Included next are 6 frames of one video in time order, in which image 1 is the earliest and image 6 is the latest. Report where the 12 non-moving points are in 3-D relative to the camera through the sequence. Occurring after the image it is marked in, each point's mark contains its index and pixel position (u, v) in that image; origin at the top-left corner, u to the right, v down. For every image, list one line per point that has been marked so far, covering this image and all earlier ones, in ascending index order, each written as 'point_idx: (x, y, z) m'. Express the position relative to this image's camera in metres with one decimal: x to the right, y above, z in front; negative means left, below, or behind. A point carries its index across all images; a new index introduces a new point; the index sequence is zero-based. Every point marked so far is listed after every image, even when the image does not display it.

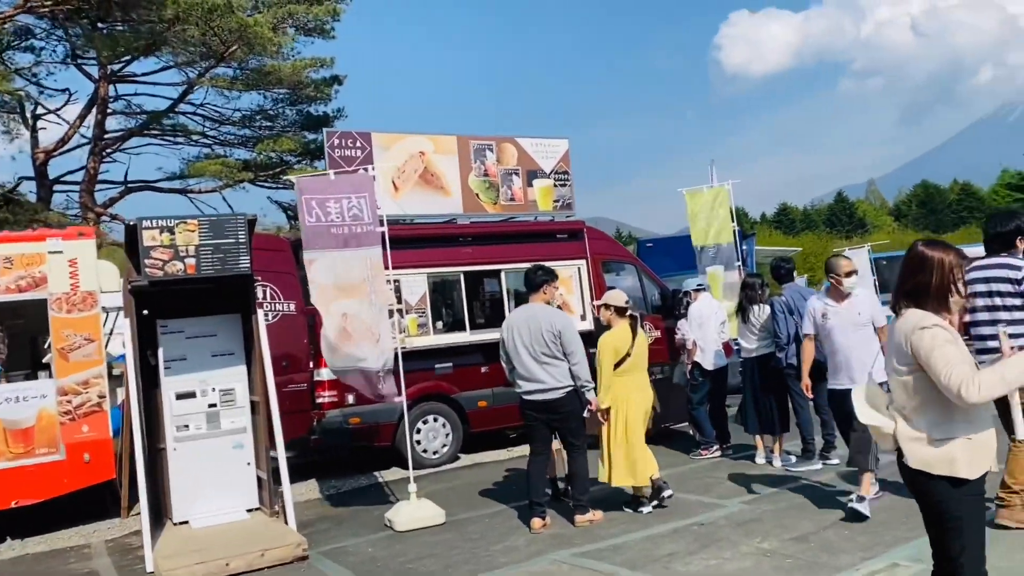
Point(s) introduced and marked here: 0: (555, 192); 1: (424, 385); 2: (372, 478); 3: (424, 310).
0: (+0.5, +1.2, +10.5) m
1: (-0.9, -1.0, +9.1) m
2: (-1.4, -1.9, +8.7) m
3: (-0.9, -0.2, +9.3) m
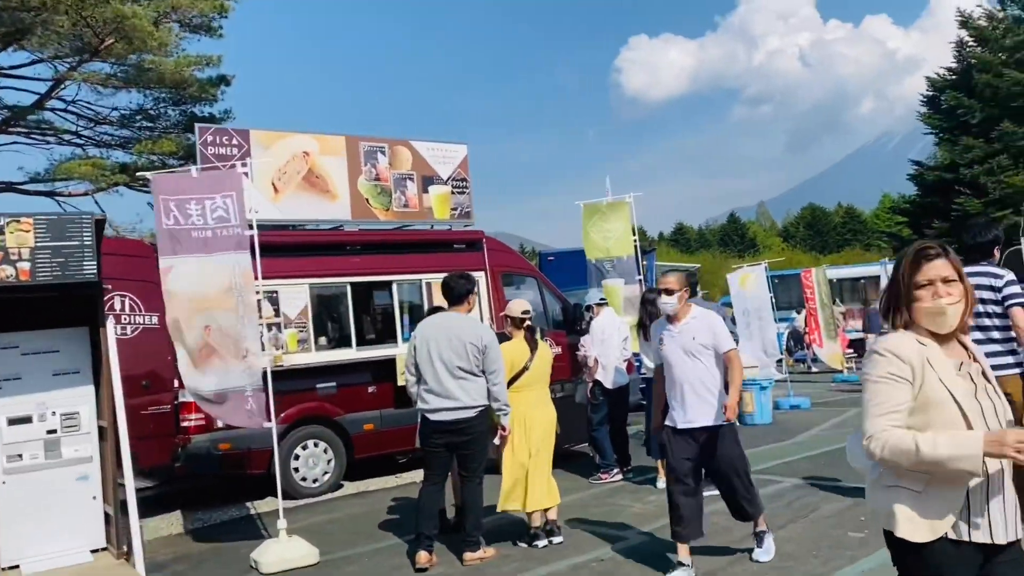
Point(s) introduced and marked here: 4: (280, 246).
0: (-0.7, +1.0, +9.9) m
1: (-2.0, -1.1, +8.4) m
2: (-2.4, -2.0, +7.9) m
3: (-2.0, -0.4, +8.5) m
4: (-2.3, +0.4, +8.4) m
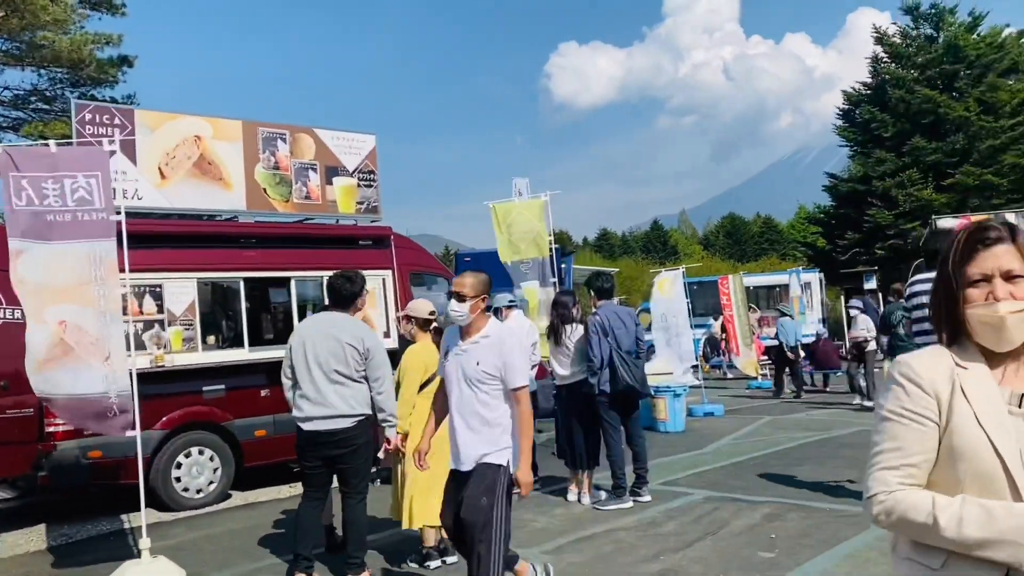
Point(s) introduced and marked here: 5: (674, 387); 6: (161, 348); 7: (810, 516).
0: (-1.7, +1.0, +9.4) m
1: (-2.8, -1.1, +7.7) m
2: (-3.3, -1.9, +7.2) m
3: (-2.9, -0.3, +7.9) m
4: (-3.1, +0.5, +7.8) m
5: (+2.0, -1.2, +10.6) m
6: (-3.1, -0.5, +7.6) m
7: (+2.0, -1.6, +6.0) m
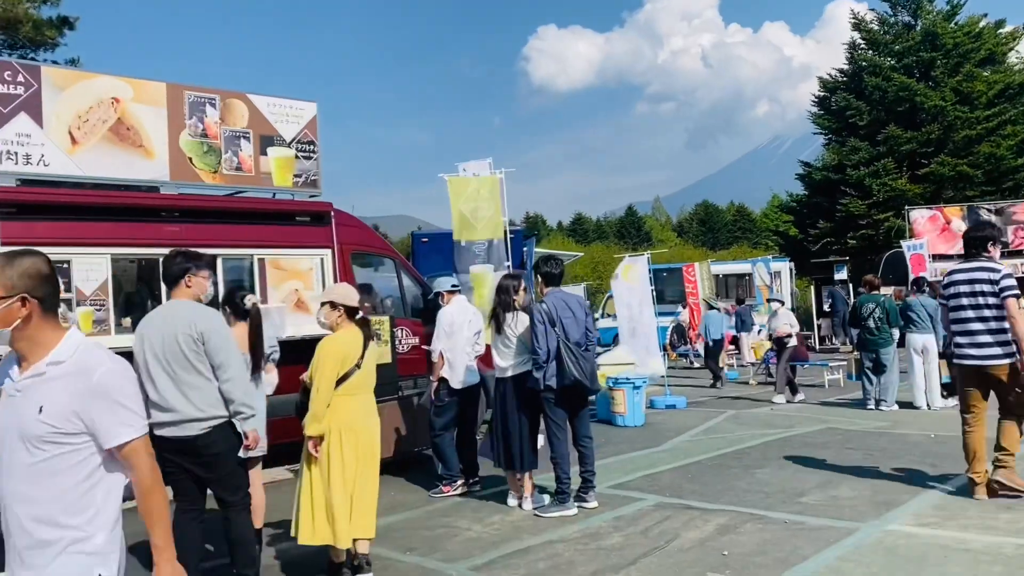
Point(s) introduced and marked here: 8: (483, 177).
0: (-2.2, +1.2, +8.7) m
1: (-3.3, -0.9, +7.0) m
2: (-3.7, -1.8, +6.5) m
3: (-3.4, -0.1, +7.2) m
4: (-3.6, +0.7, +7.1) m
5: (+1.4, -1.1, +10.1) m
6: (-3.5, -0.3, +6.9) m
7: (+1.6, -1.5, +5.4) m
8: (-0.3, +1.1, +8.9) m
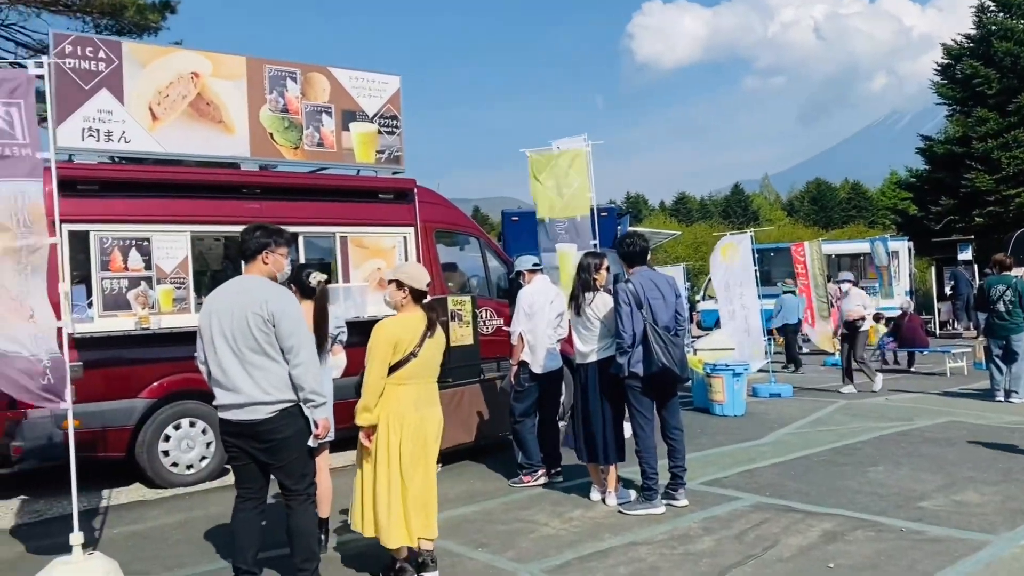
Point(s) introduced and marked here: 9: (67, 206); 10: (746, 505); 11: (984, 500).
0: (-1.3, +1.4, +8.4) m
1: (-2.6, -0.7, +7.0) m
2: (-3.1, -1.6, +6.5) m
3: (-2.7, +0.1, +7.1) m
4: (-2.9, +0.8, +7.0) m
5: (+2.4, -0.8, +9.5) m
6: (-2.9, -0.2, +6.9) m
7: (+2.0, -1.4, +4.8) m
8: (+0.5, +1.3, +8.4) m
9: (-3.4, +0.6, +6.6) m
10: (+1.5, -1.4, +5.6) m
11: (+3.0, -1.4, +5.6) m
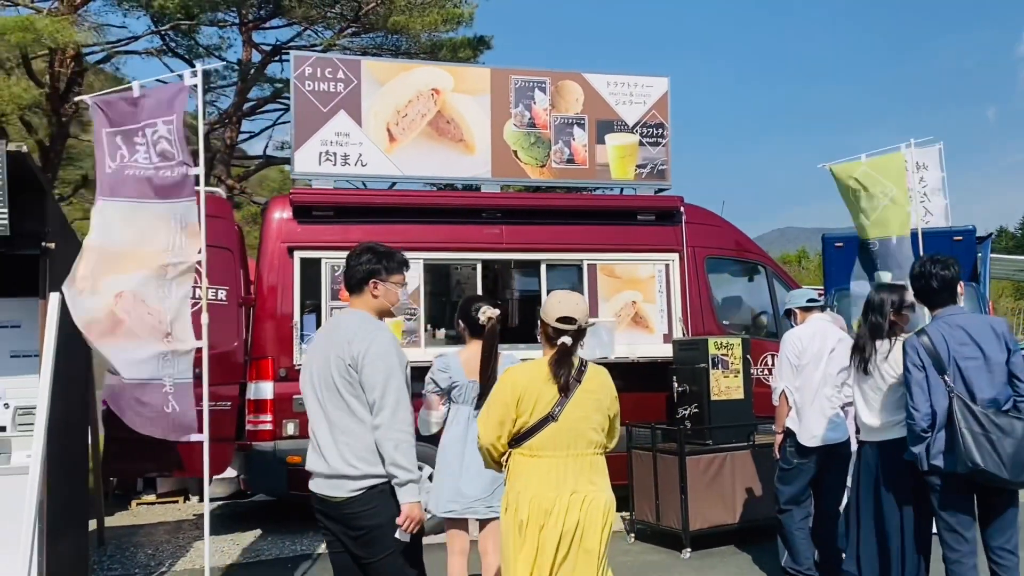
0: (+1.1, +1.1, +7.3) m
1: (-0.8, -1.0, +6.4) m
2: (-1.4, -1.8, +6.2) m
3: (-0.7, -0.2, +6.6) m
4: (-0.9, +0.6, +6.5) m
5: (+4.8, -1.2, +6.7) m
6: (-1.0, -0.4, +6.4) m
7: (+2.7, -1.6, +2.6) m
8: (+2.8, +1.0, +6.6) m
9: (-1.5, +0.4, +6.4) m
10: (+2.5, -1.6, +3.5) m
11: (+3.9, -1.6, +2.9) m
